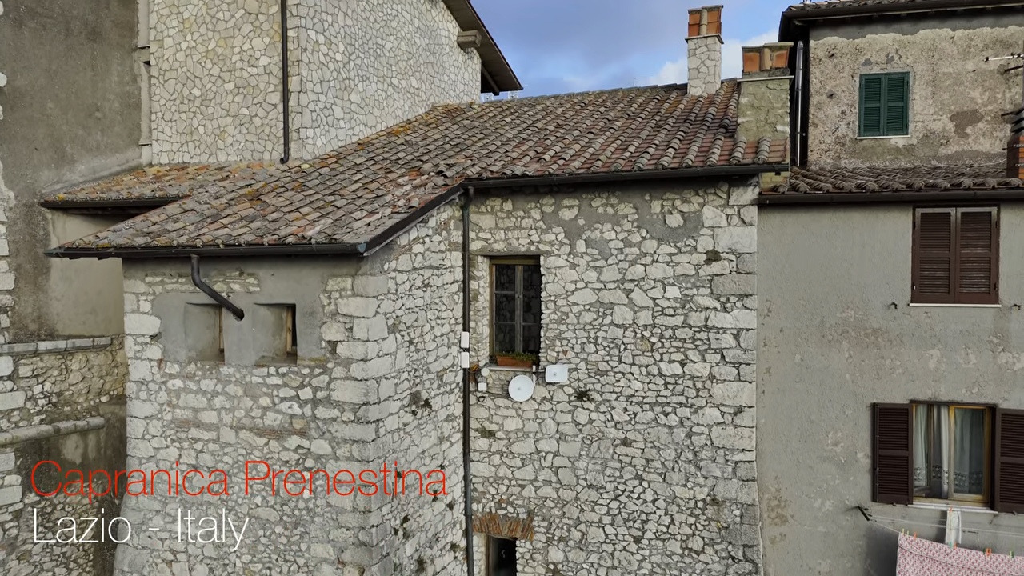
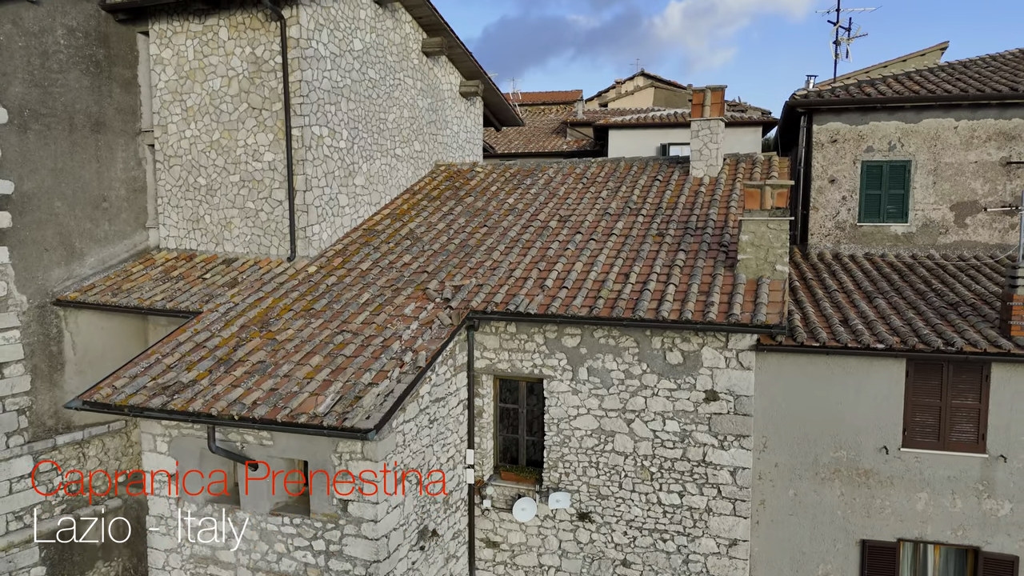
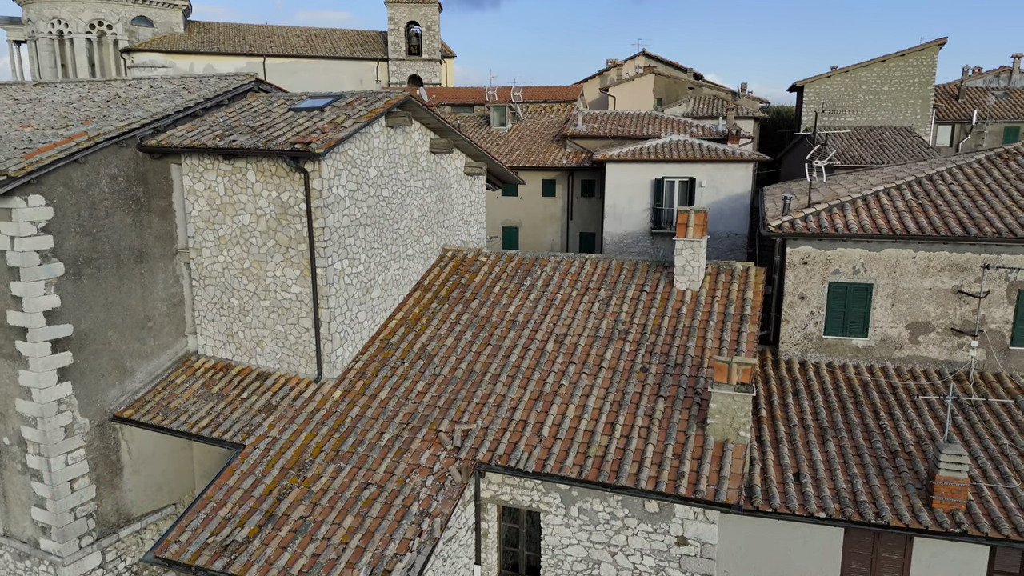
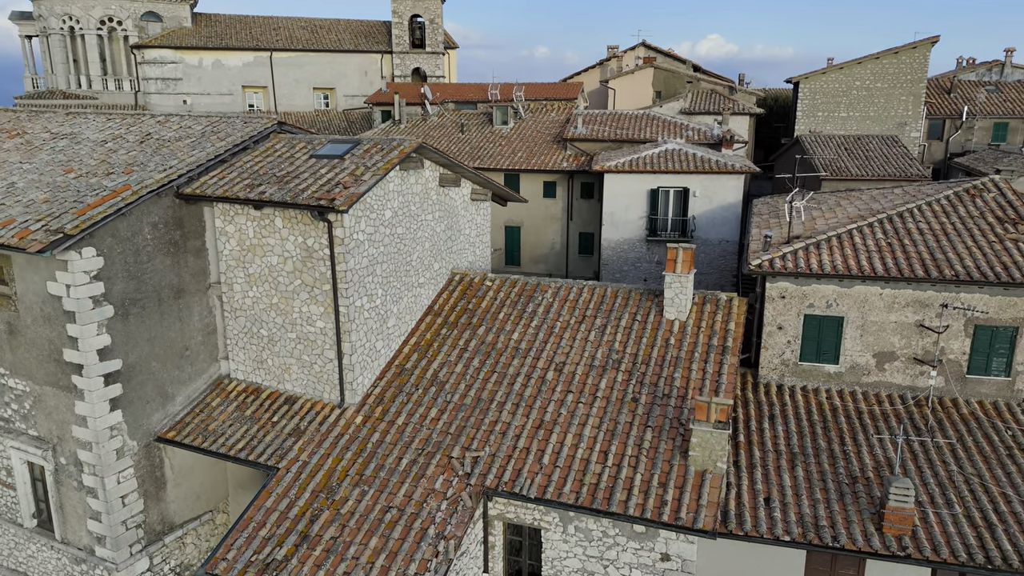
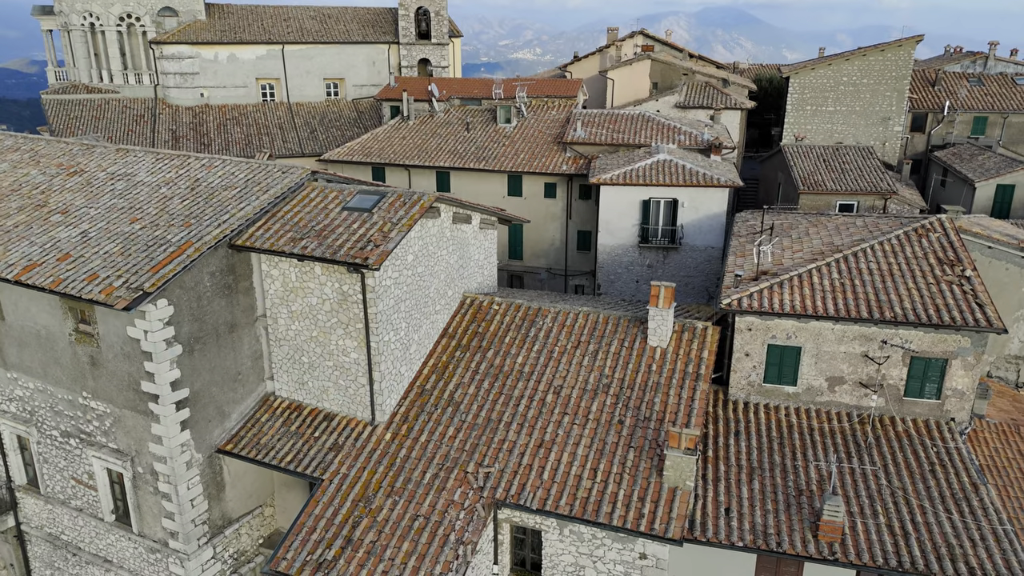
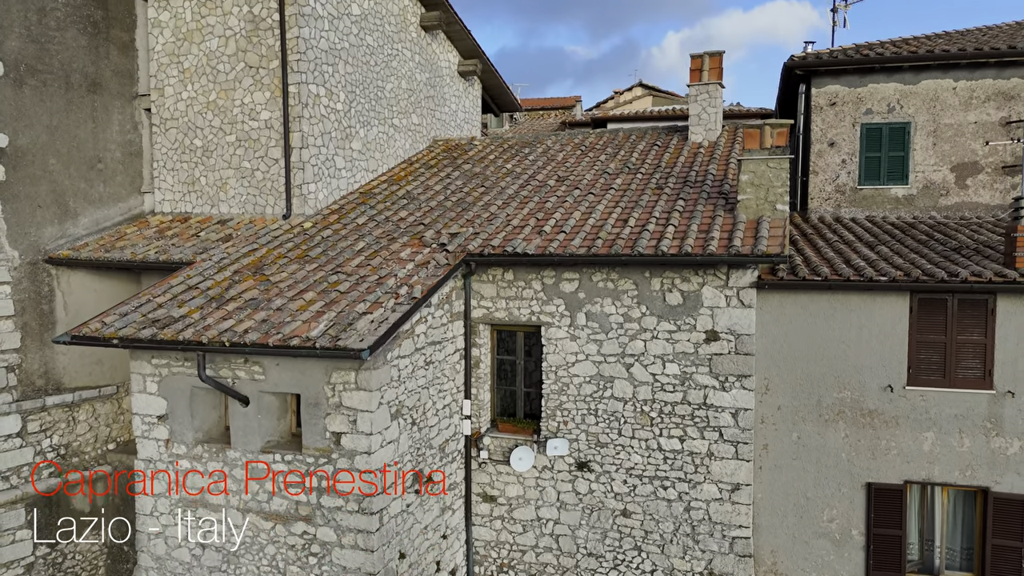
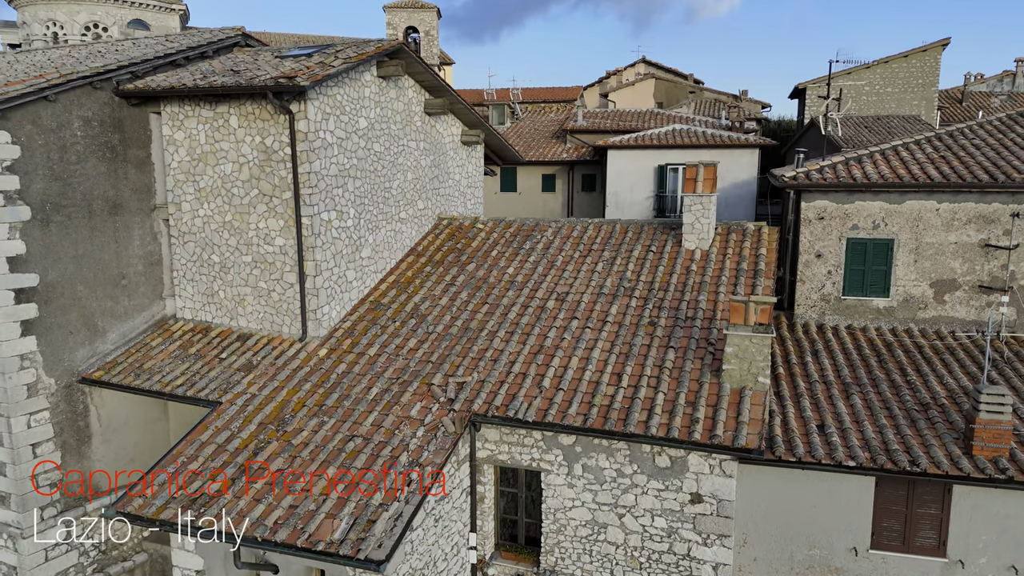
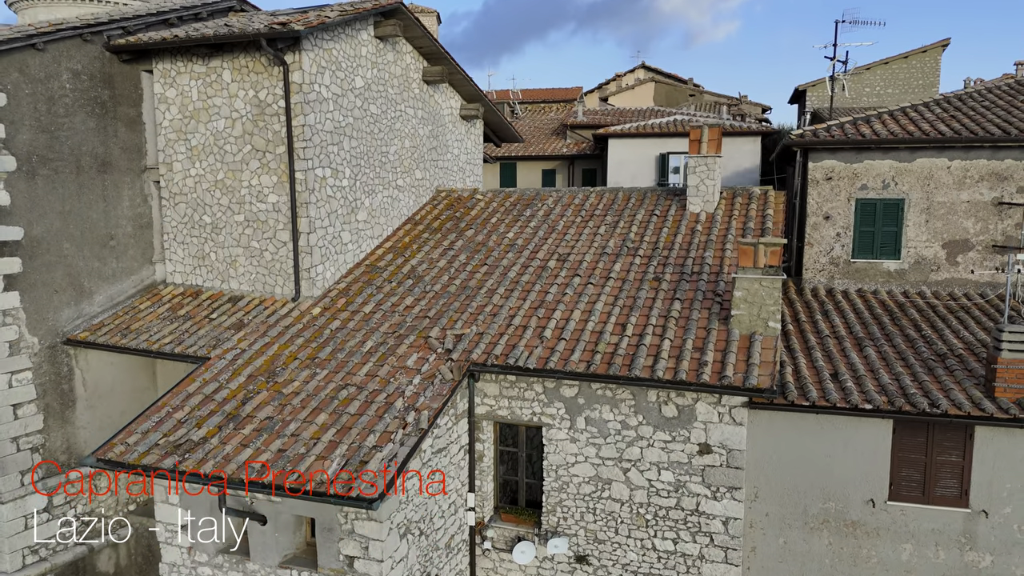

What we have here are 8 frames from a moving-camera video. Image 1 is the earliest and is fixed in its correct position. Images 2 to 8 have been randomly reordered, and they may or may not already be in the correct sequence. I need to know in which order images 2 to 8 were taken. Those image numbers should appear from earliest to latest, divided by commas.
6, 2, 8, 7, 3, 4, 5
